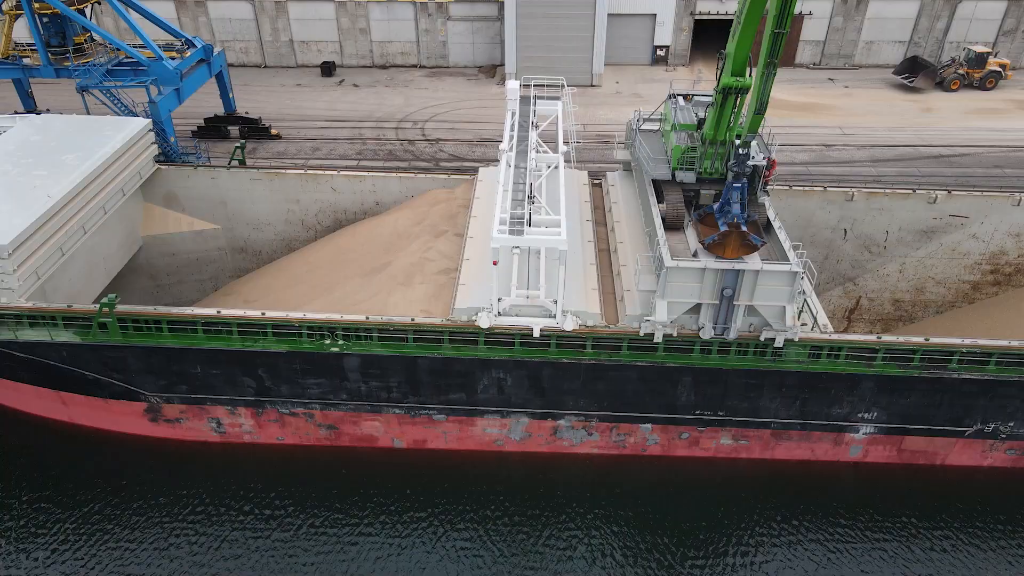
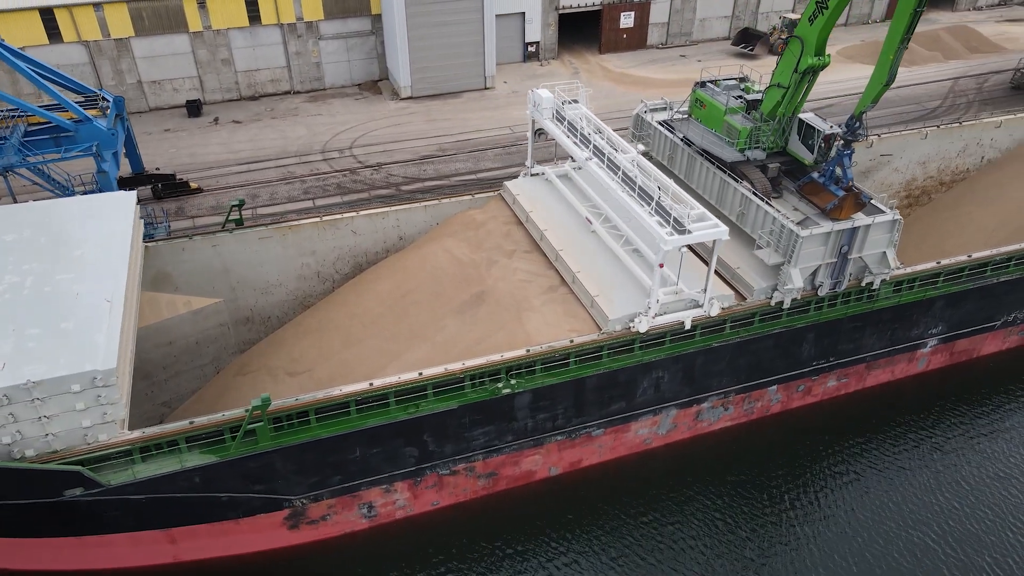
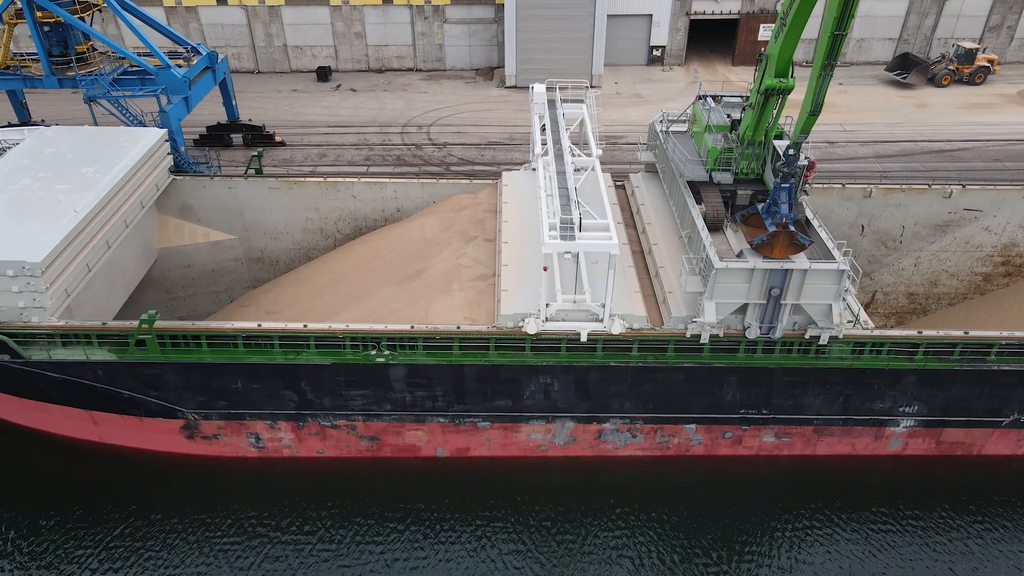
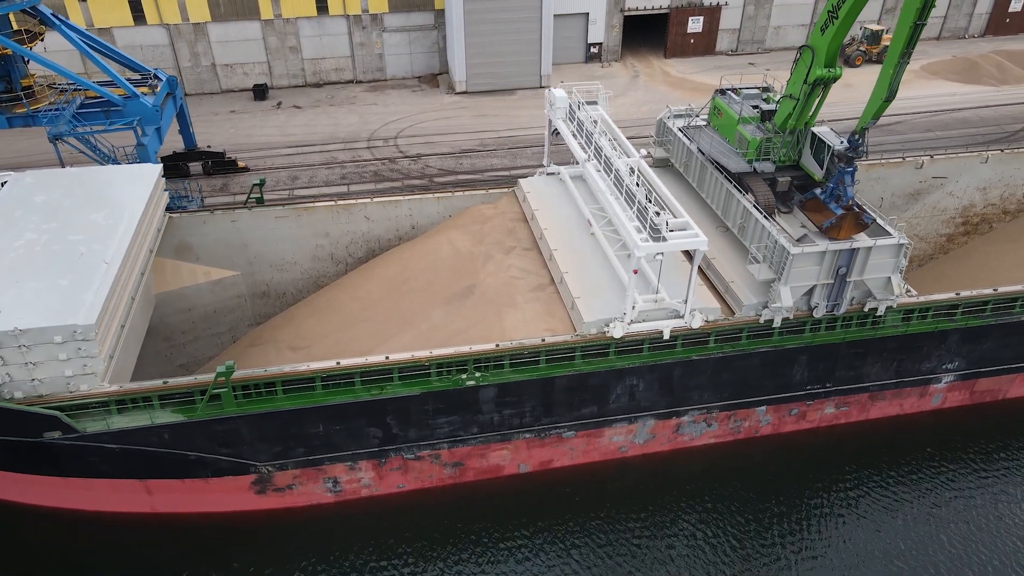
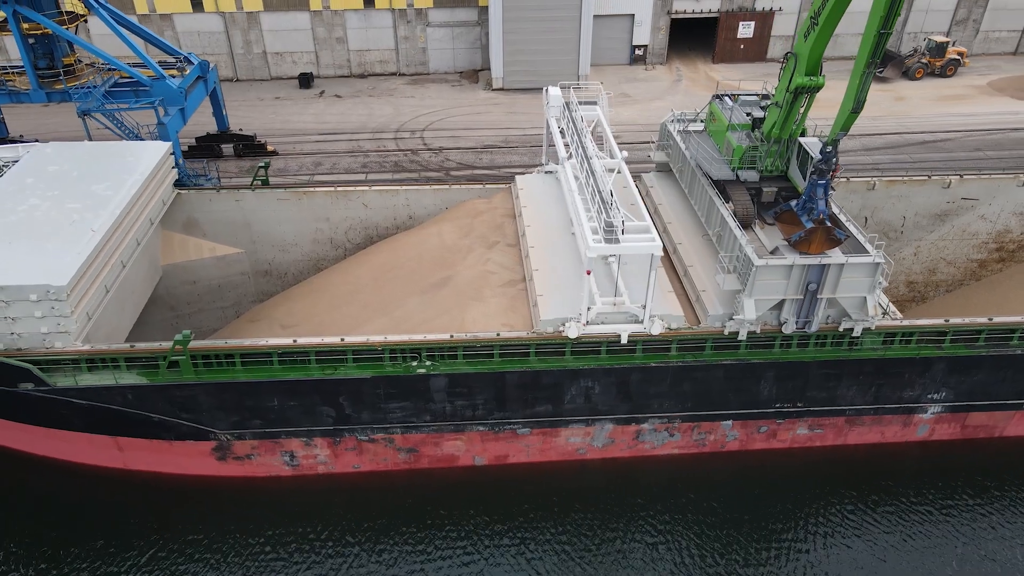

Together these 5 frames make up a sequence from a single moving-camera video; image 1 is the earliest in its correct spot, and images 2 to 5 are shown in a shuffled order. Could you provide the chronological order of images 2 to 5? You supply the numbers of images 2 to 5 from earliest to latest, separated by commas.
3, 5, 4, 2
